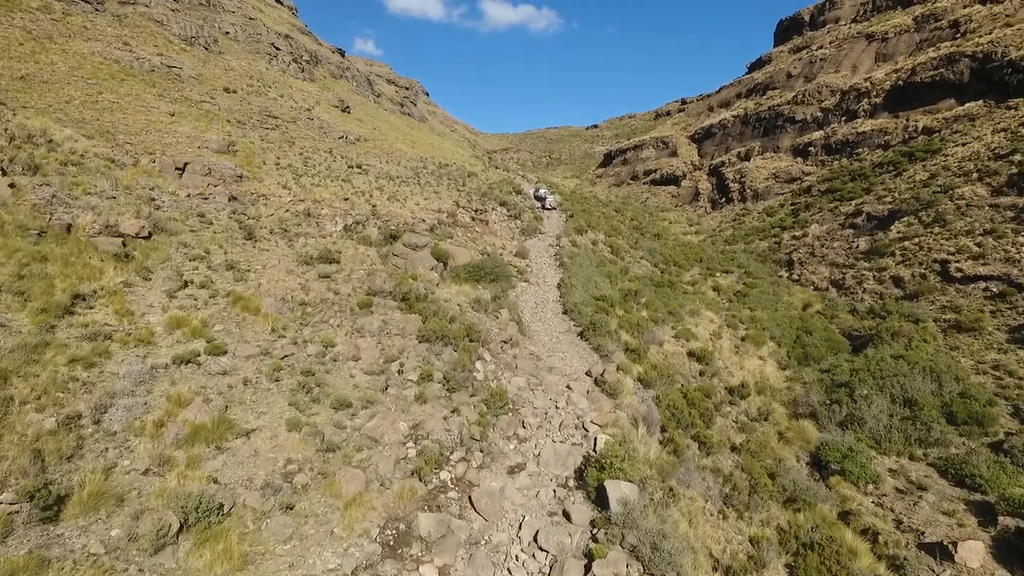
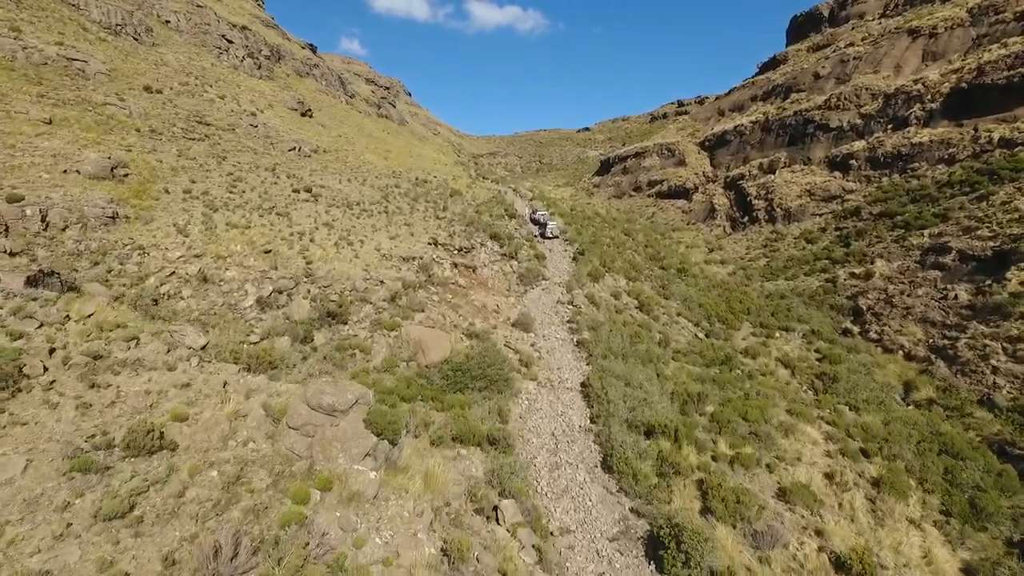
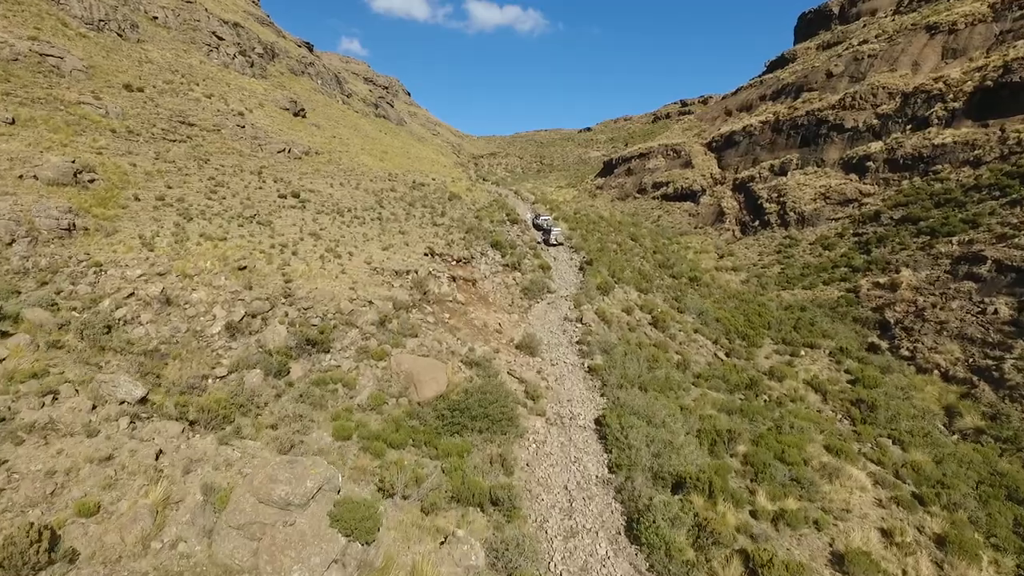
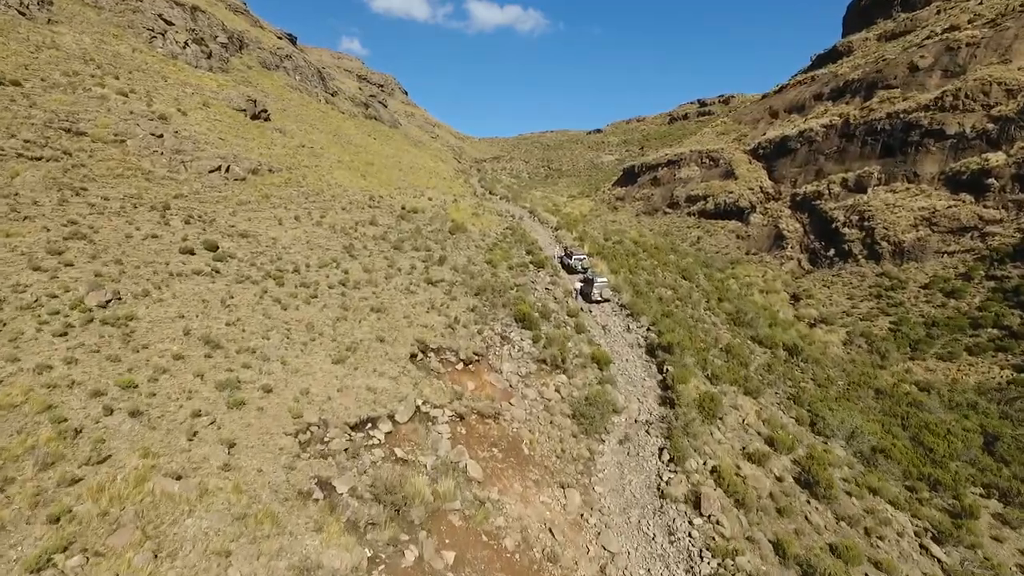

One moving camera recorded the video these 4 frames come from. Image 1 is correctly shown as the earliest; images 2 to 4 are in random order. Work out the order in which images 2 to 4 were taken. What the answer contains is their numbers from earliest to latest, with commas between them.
2, 3, 4
